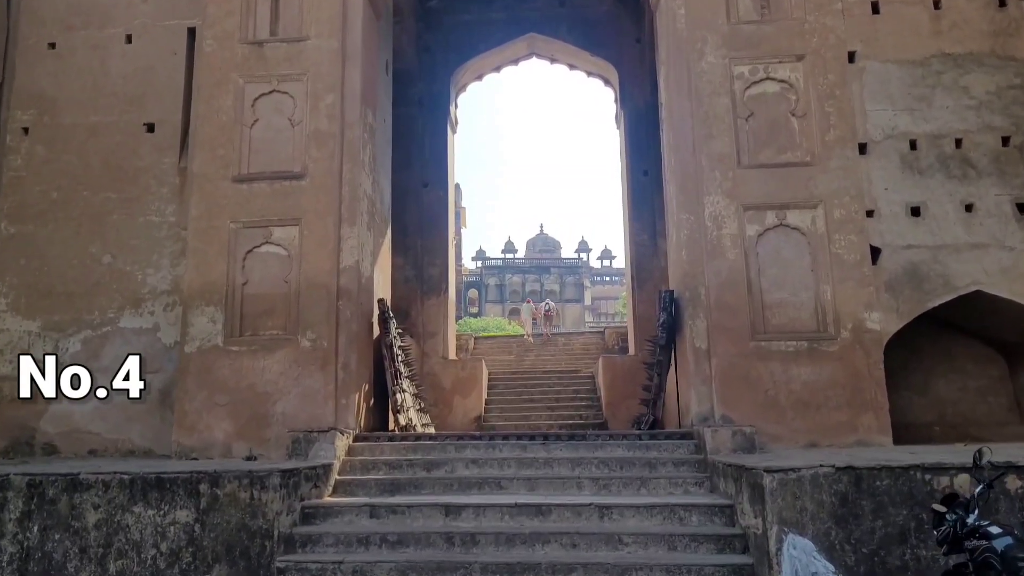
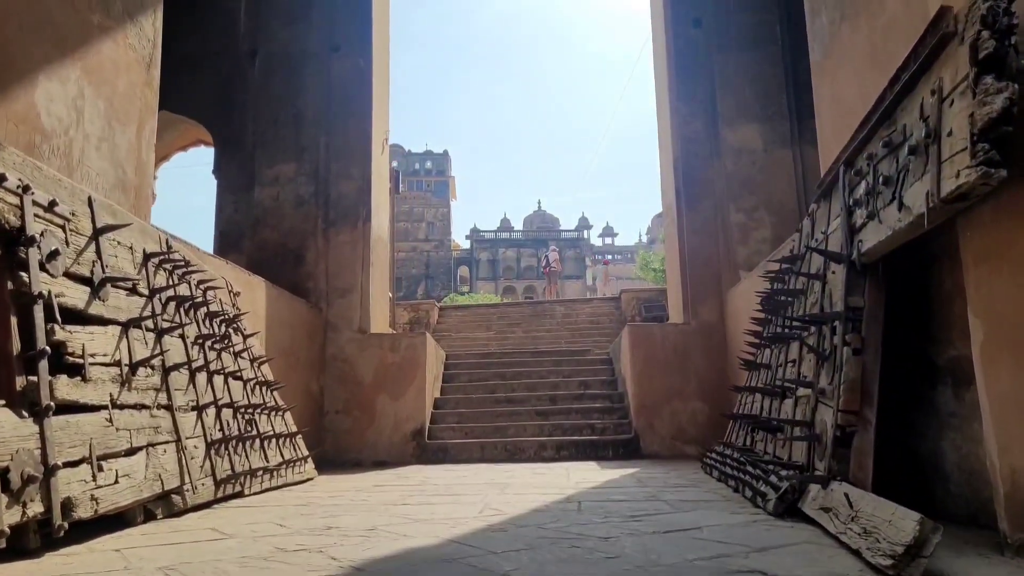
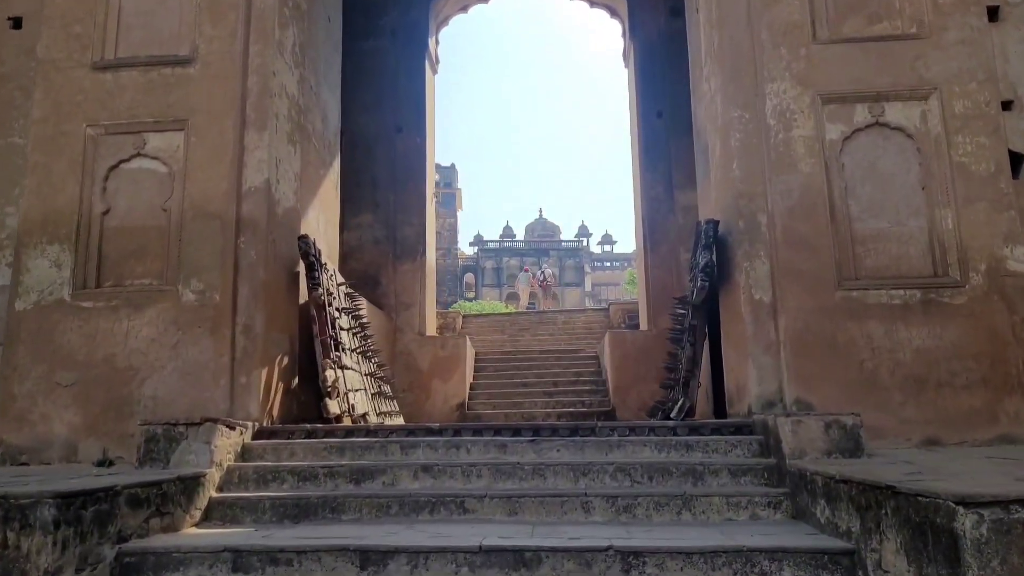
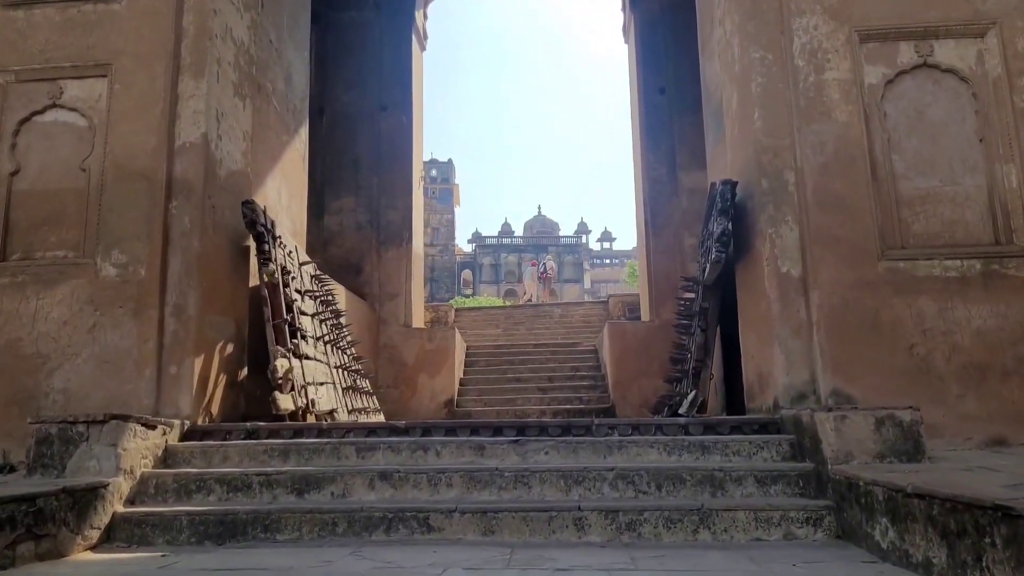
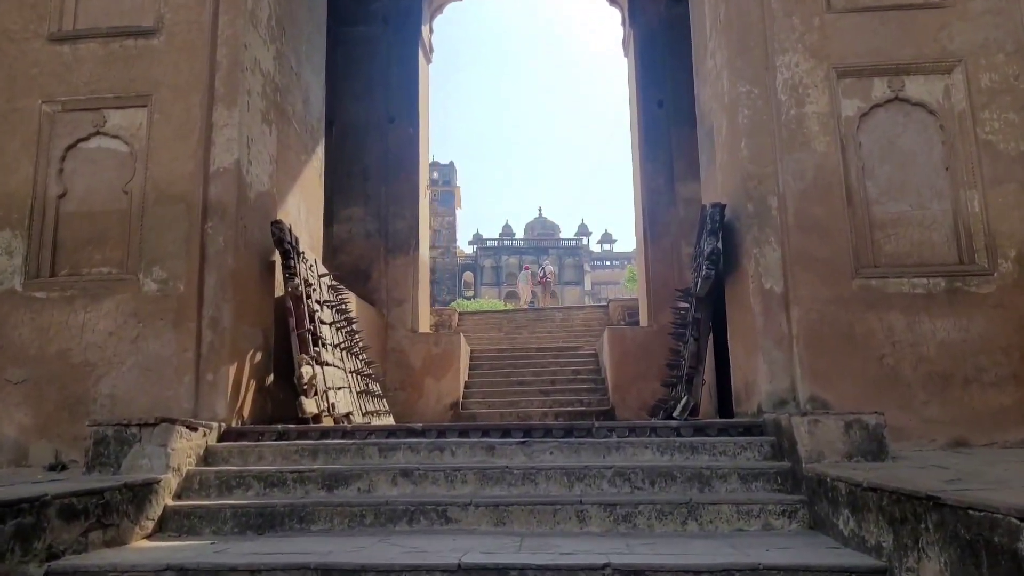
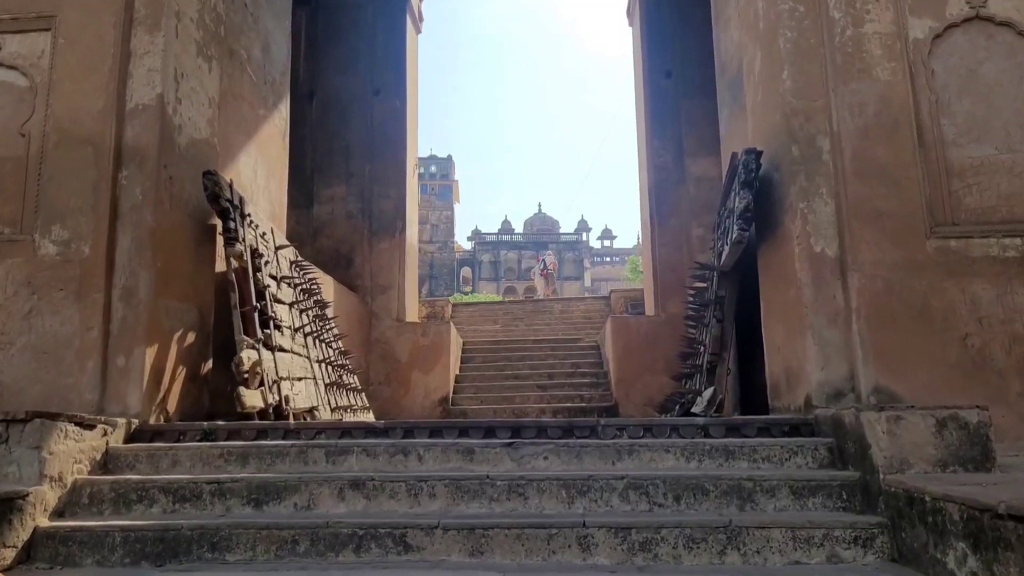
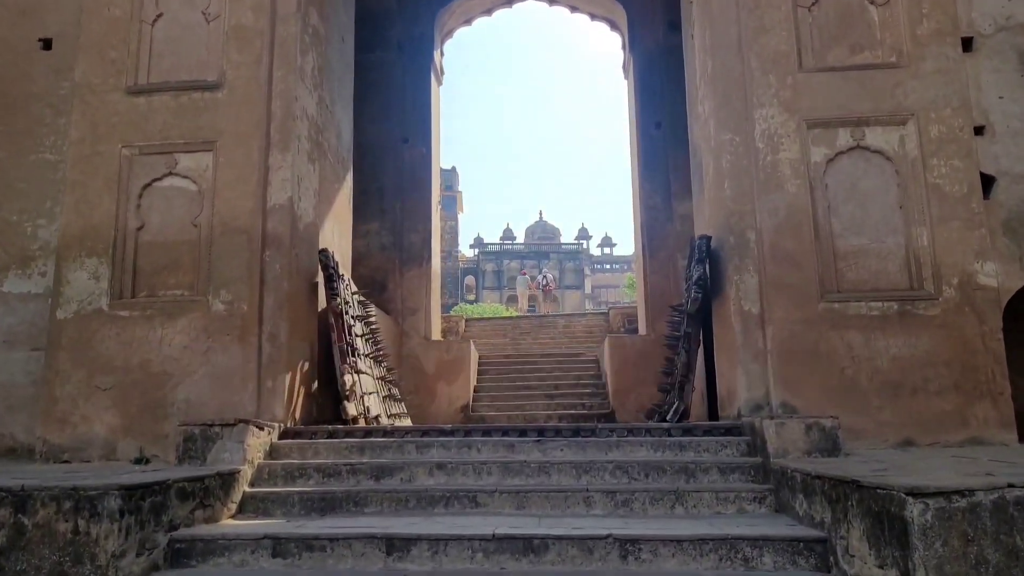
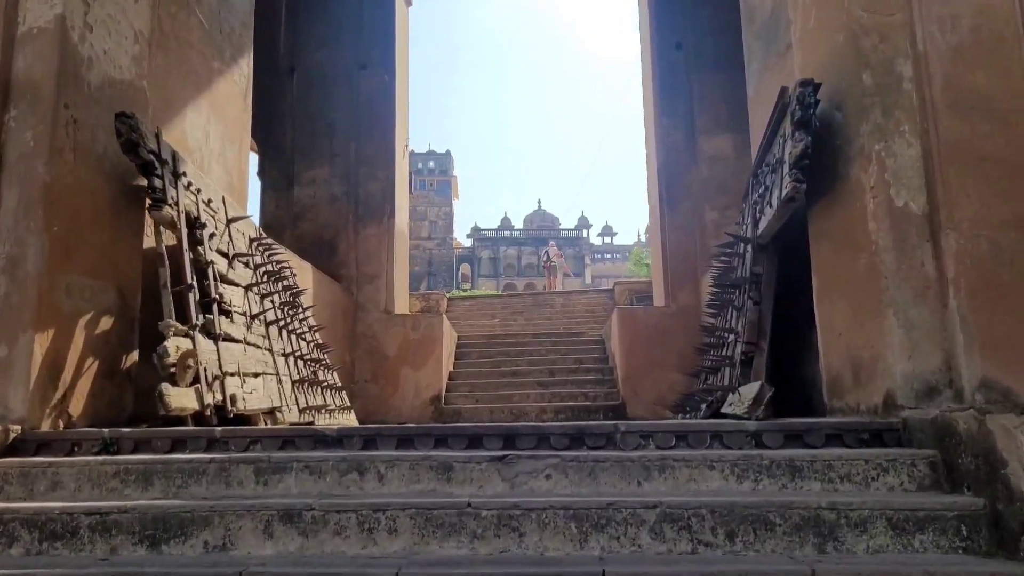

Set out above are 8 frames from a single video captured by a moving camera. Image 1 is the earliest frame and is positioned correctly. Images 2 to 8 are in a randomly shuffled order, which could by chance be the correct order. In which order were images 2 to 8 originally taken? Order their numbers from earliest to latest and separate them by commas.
7, 3, 5, 4, 6, 8, 2
